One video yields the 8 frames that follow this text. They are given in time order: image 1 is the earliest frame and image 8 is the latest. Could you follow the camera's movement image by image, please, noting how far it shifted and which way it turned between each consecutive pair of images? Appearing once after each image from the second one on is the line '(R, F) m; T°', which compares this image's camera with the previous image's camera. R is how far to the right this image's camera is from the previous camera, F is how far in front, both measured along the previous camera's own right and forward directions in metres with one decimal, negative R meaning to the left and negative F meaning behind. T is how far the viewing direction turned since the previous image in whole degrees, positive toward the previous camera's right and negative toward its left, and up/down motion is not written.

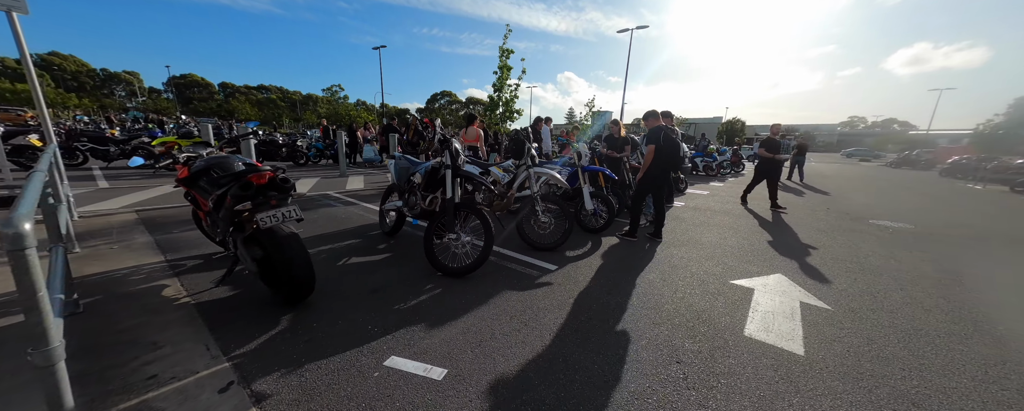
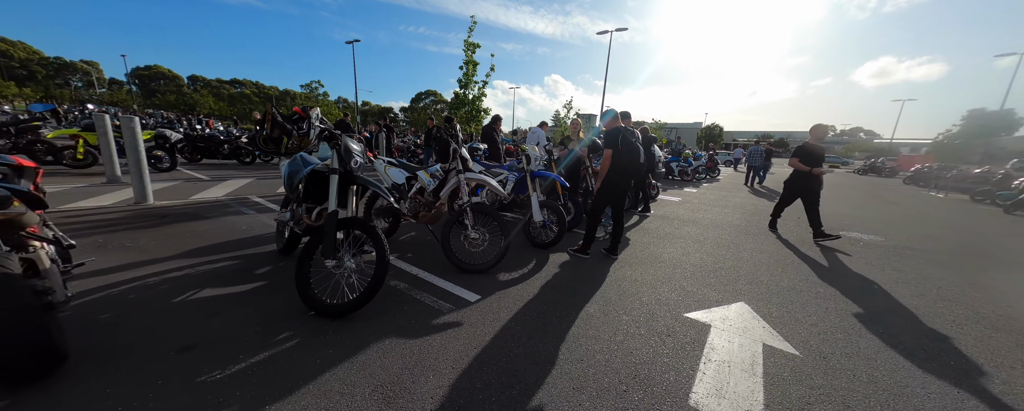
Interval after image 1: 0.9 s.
(+0.6, +0.6) m; +3°
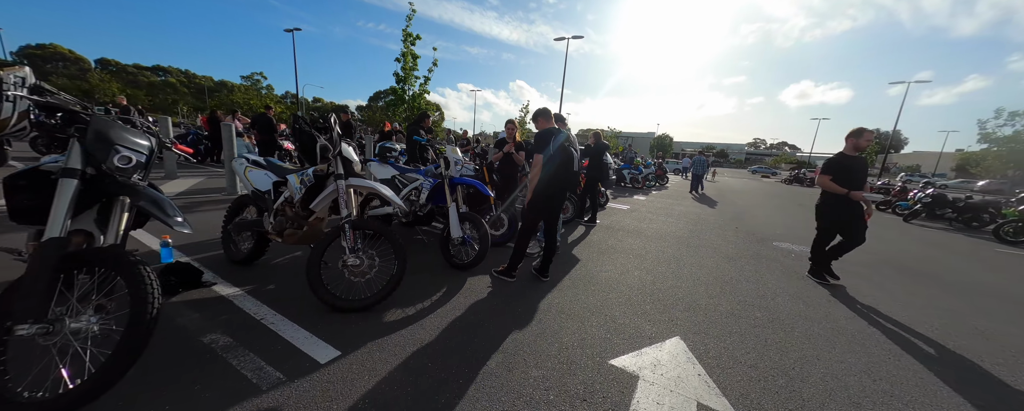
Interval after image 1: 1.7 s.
(+0.5, +0.6) m; +7°
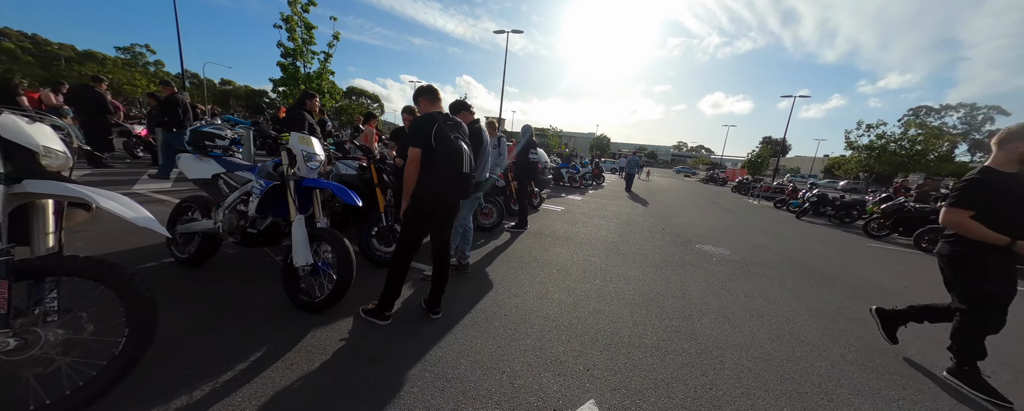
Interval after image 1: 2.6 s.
(+0.5, +0.8) m; +10°
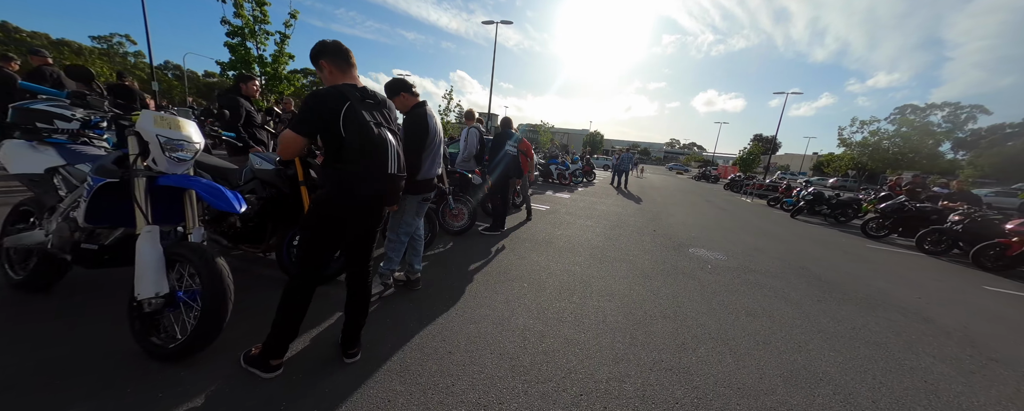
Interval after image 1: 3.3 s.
(+0.3, +0.7) m; +1°
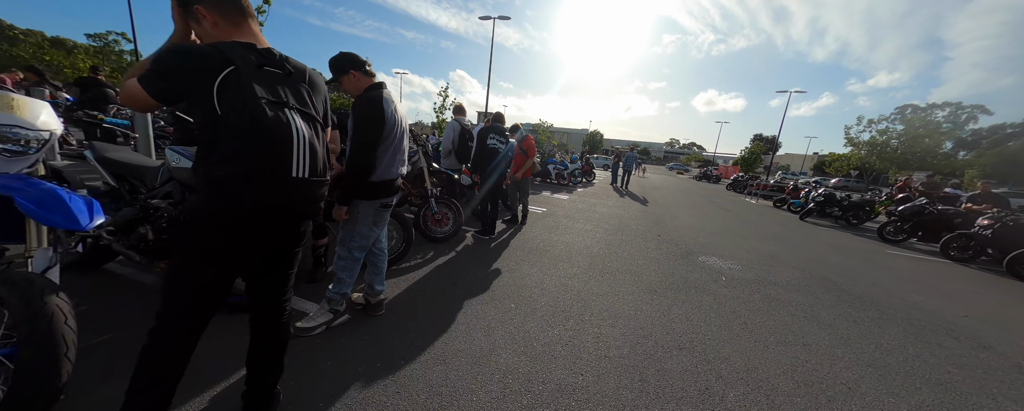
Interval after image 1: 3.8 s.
(+0.1, +0.6) m; 0°
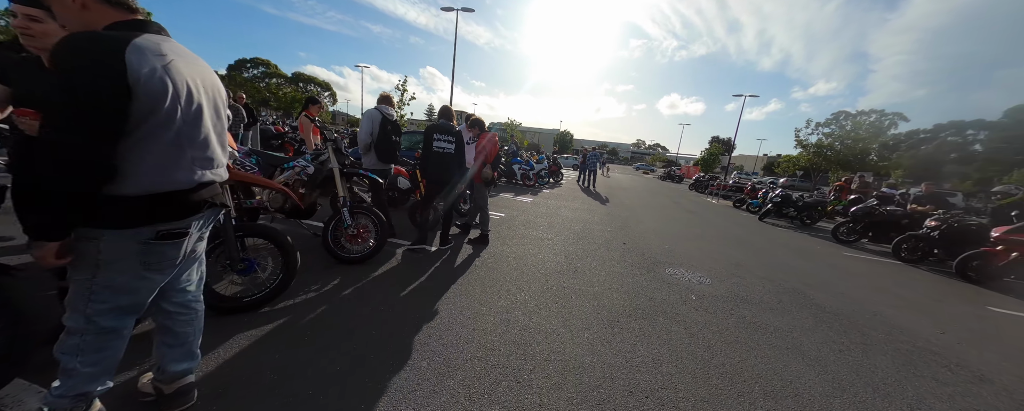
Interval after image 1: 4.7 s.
(+0.4, +0.8) m; +5°
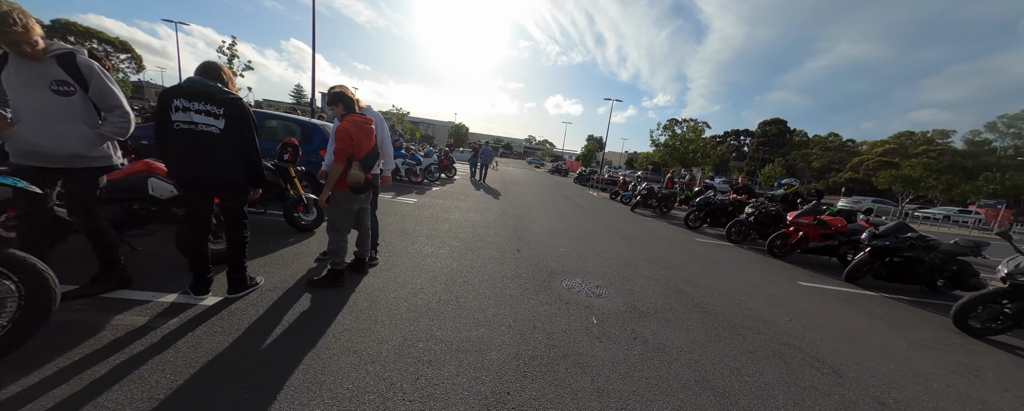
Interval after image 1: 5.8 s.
(+0.5, +1.2) m; +18°
